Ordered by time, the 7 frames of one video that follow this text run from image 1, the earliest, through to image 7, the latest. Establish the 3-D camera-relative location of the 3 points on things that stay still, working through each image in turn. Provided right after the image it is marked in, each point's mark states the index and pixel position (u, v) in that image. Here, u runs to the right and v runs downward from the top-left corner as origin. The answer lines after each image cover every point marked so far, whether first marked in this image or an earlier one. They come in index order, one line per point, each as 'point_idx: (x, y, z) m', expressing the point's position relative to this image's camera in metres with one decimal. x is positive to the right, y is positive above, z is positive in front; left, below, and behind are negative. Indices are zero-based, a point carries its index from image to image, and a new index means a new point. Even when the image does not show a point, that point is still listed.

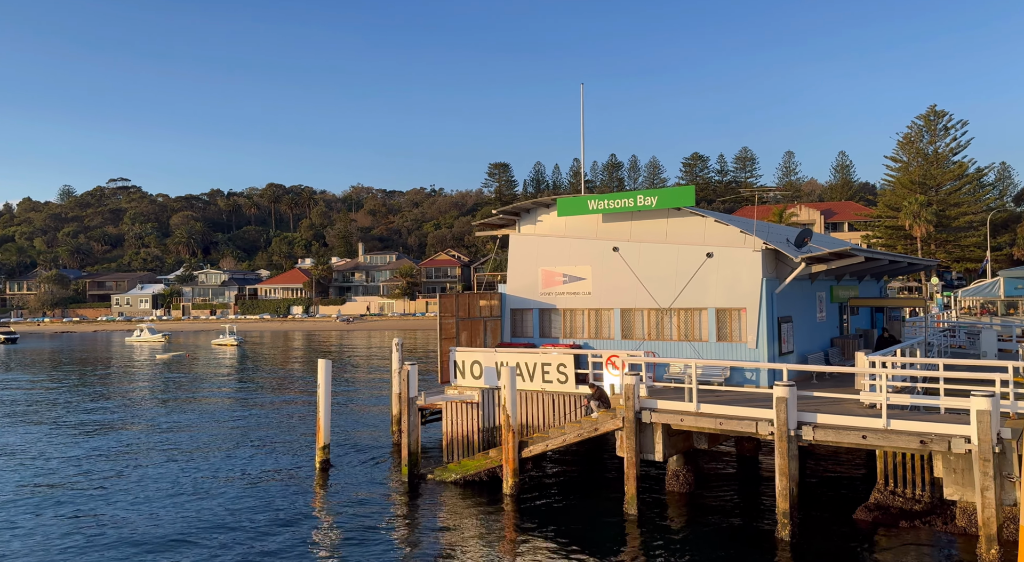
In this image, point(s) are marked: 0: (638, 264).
0: (+2.8, +0.4, +18.9) m
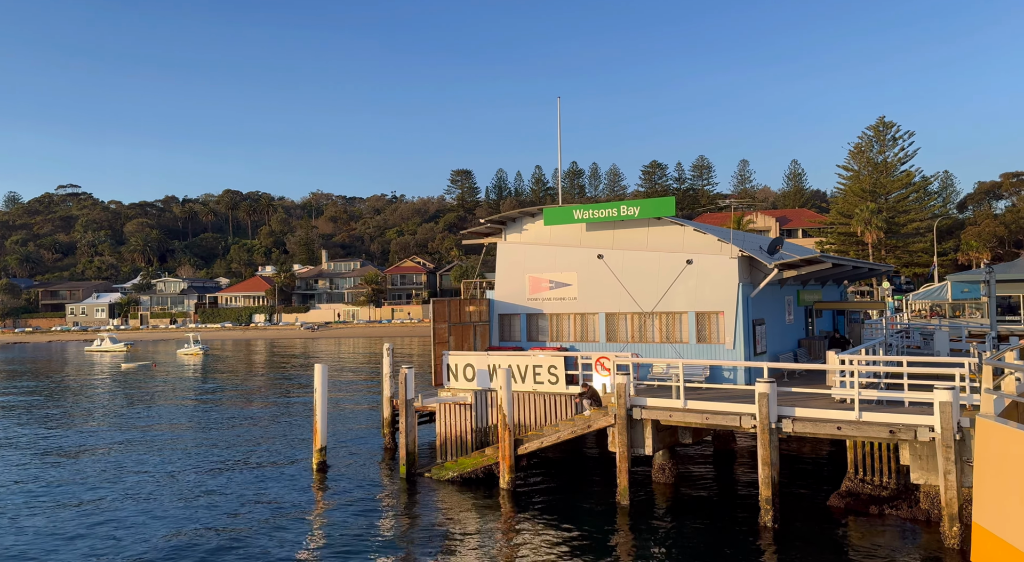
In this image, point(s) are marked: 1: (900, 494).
0: (+2.5, +0.3, +20.0) m
1: (+6.9, -3.8, +15.9) m
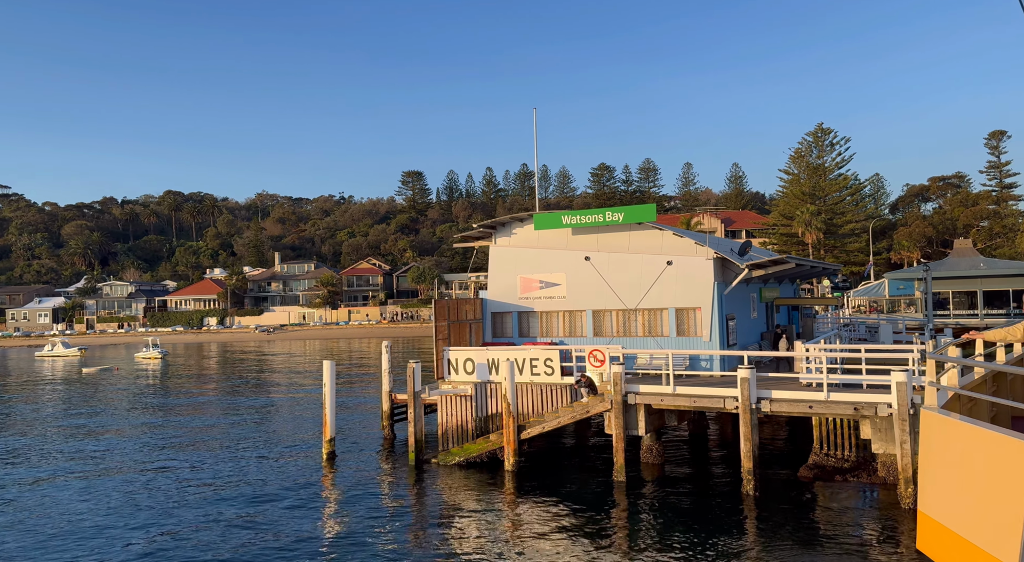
0: (+2.4, +0.3, +22.0) m
1: (+7.1, -3.7, +18.1) m
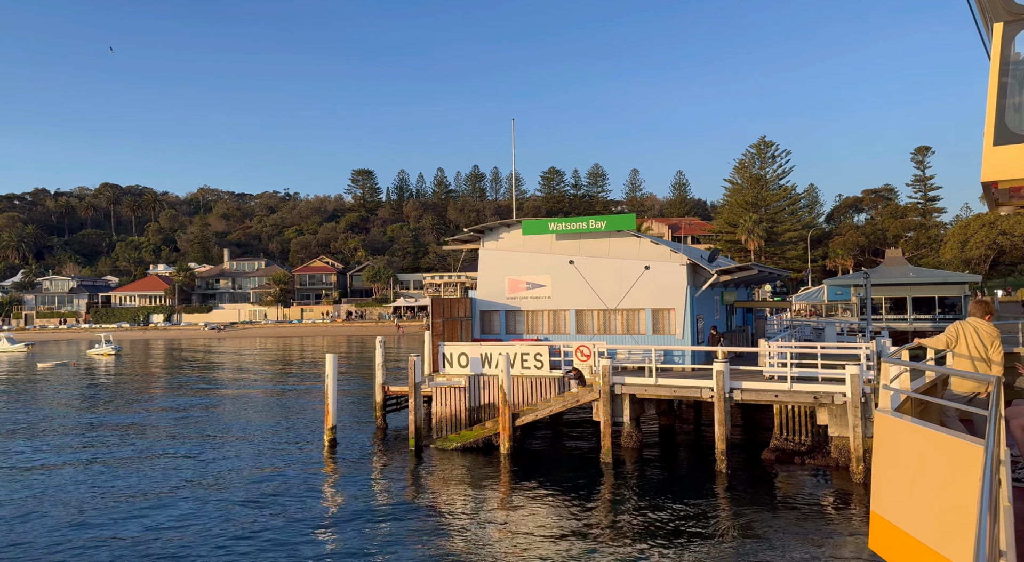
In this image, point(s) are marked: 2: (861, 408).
0: (+2.1, +0.2, +24.0) m
1: (+7.1, -3.9, +20.6) m
2: (+7.2, -2.6, +18.1) m
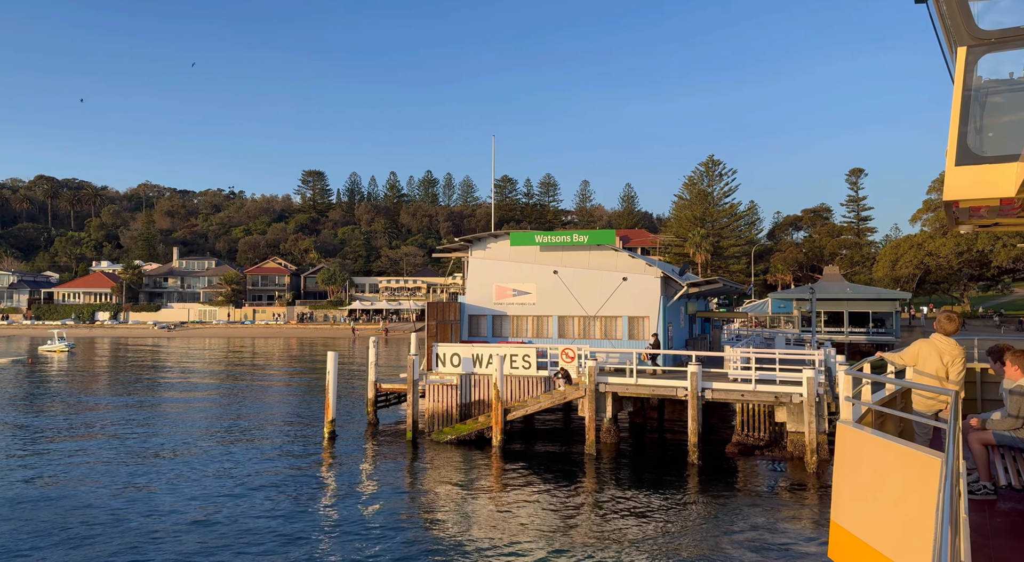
0: (+1.8, -0.1, +26.2) m
1: (+6.8, -4.2, +23.1) m
2: (+7.1, -3.0, +20.7) m
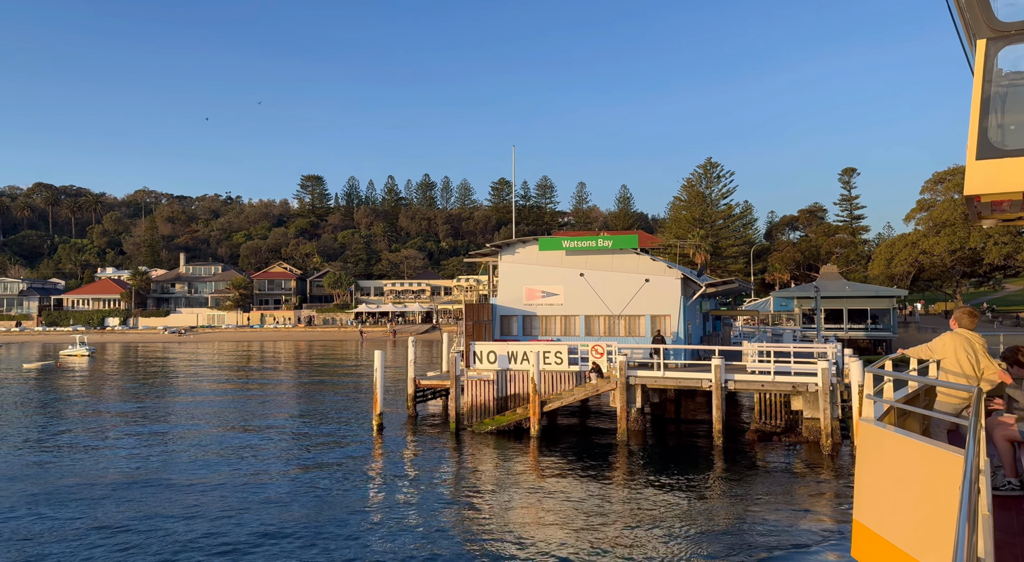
0: (+2.7, -0.1, +28.3) m
1: (+7.9, -4.2, +25.1) m
2: (+8.2, -3.0, +22.7) m
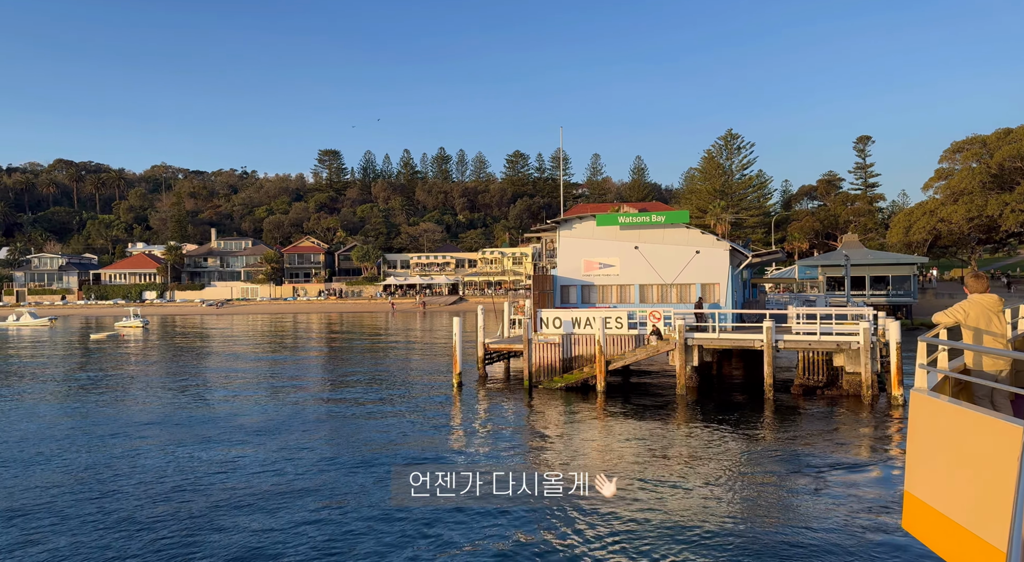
0: (+4.9, +0.9, +31.0) m
1: (+10.0, -3.3, +28.0) m
2: (+10.3, -2.1, +25.5) m
